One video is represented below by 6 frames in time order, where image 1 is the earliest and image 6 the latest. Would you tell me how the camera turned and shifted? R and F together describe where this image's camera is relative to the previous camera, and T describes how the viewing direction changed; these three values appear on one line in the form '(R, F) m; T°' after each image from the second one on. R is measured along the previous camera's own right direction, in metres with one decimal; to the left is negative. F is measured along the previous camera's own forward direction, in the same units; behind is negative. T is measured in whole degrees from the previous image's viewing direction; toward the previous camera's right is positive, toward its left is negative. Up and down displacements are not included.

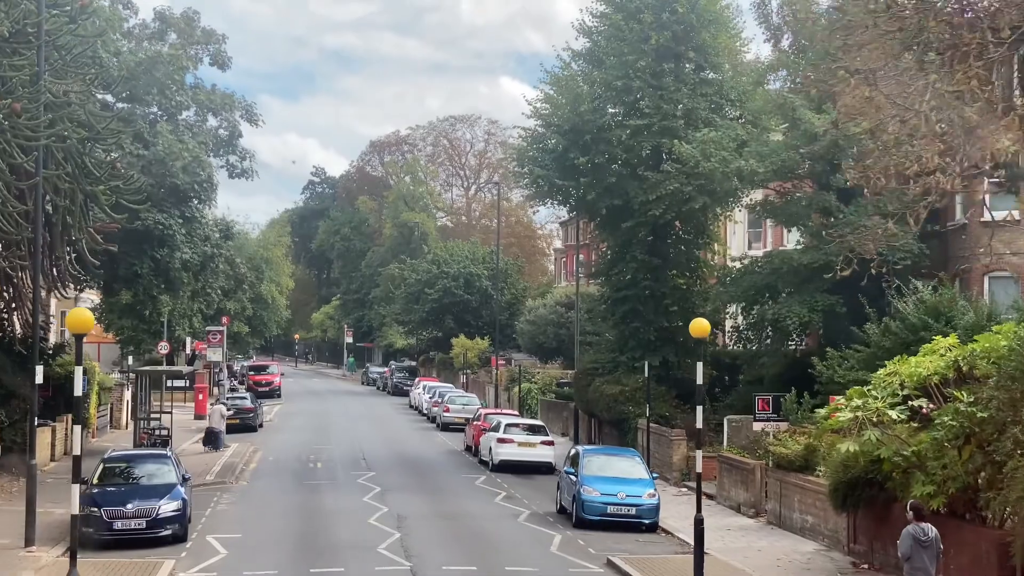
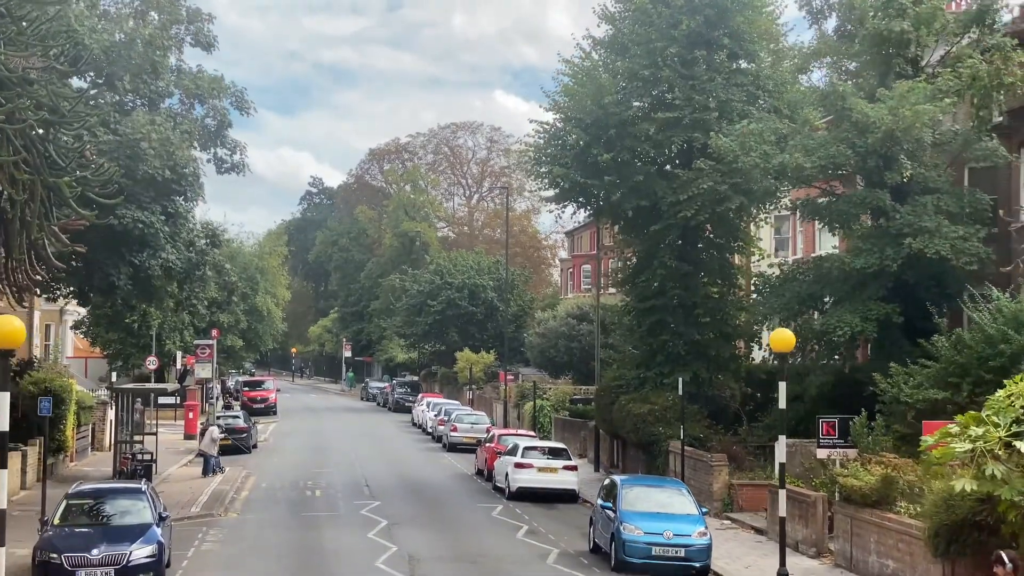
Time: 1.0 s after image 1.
(-0.4, +2.7) m; 0°
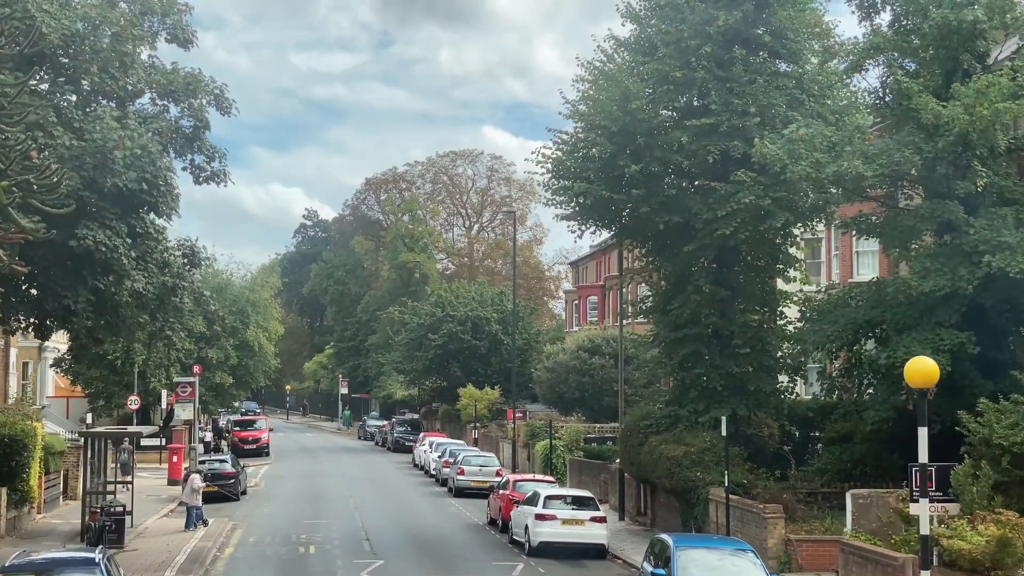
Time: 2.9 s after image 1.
(-0.4, +3.0) m; 0°
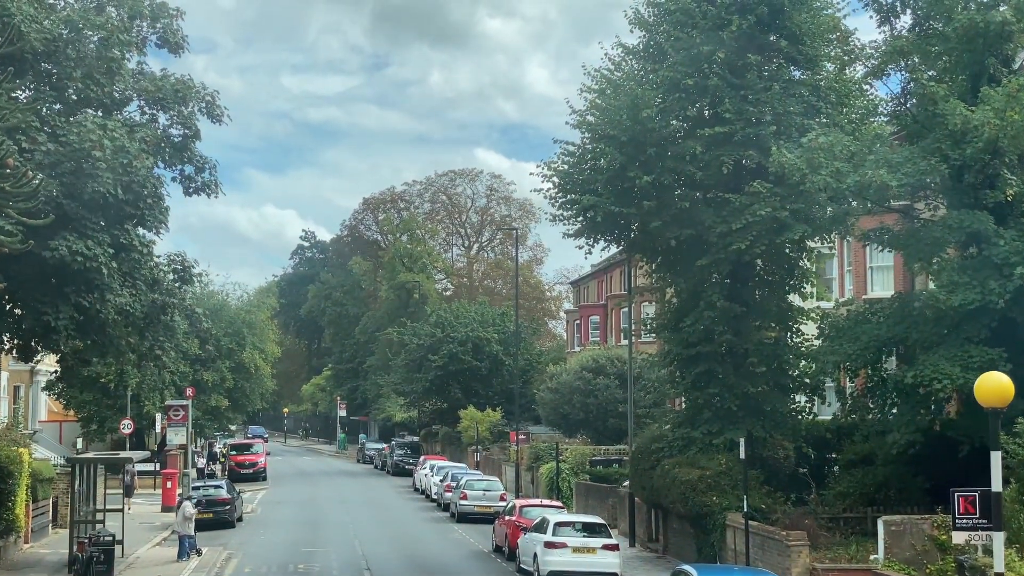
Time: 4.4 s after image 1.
(-0.1, +1.0) m; 0°
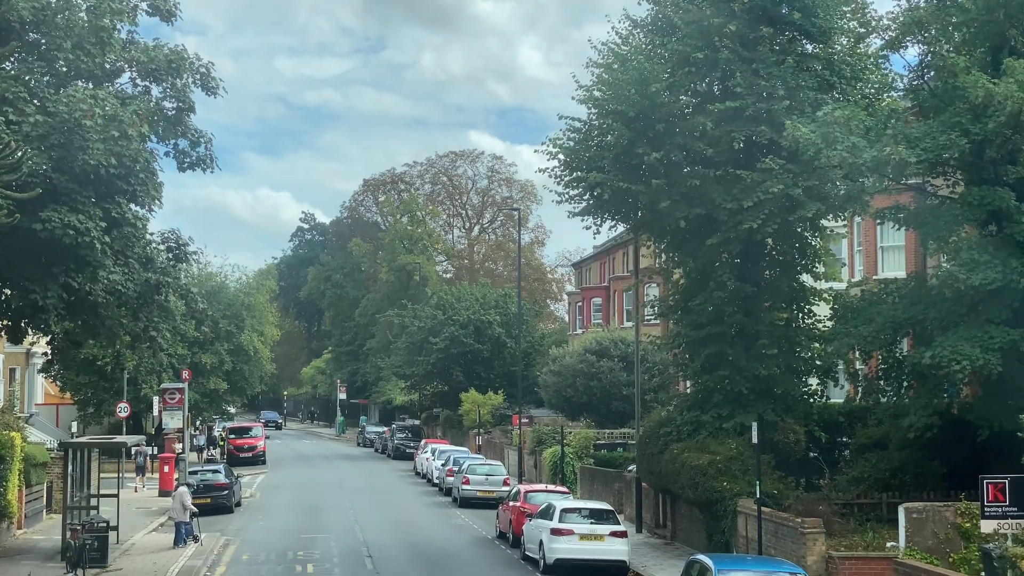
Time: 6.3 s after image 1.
(-0.1, +0.7) m; 0°
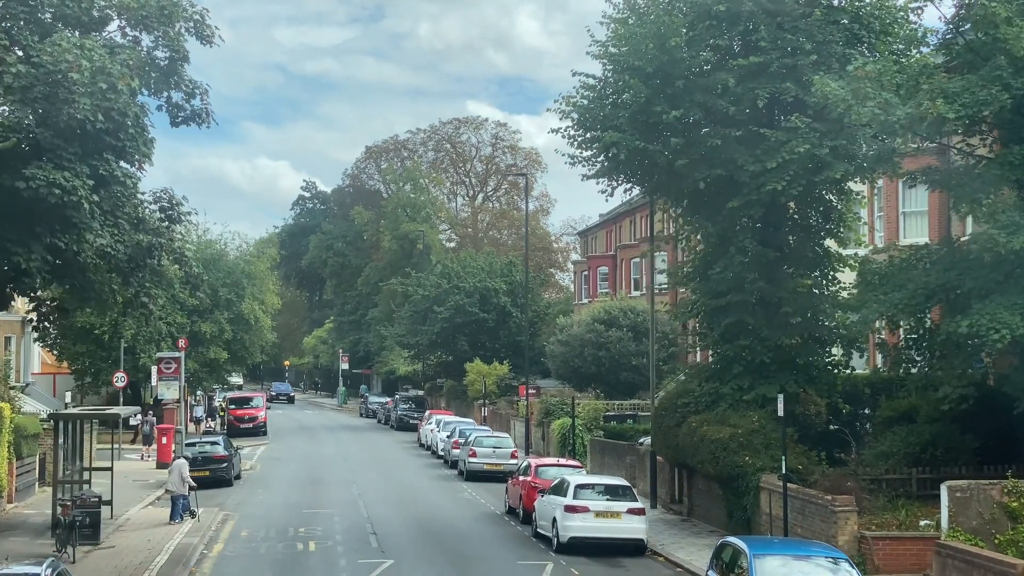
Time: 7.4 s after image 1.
(-0.1, +1.1) m; 0°
